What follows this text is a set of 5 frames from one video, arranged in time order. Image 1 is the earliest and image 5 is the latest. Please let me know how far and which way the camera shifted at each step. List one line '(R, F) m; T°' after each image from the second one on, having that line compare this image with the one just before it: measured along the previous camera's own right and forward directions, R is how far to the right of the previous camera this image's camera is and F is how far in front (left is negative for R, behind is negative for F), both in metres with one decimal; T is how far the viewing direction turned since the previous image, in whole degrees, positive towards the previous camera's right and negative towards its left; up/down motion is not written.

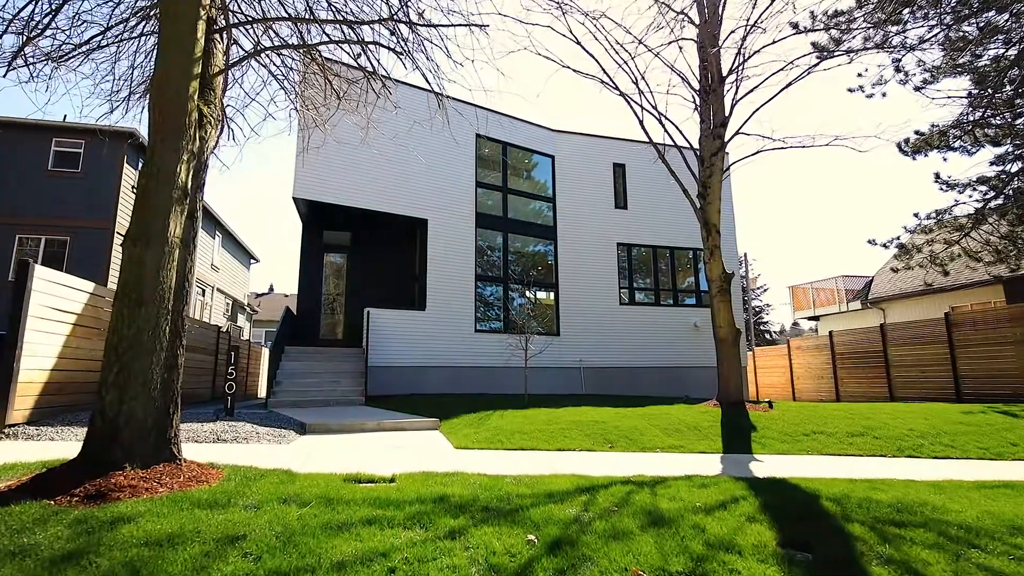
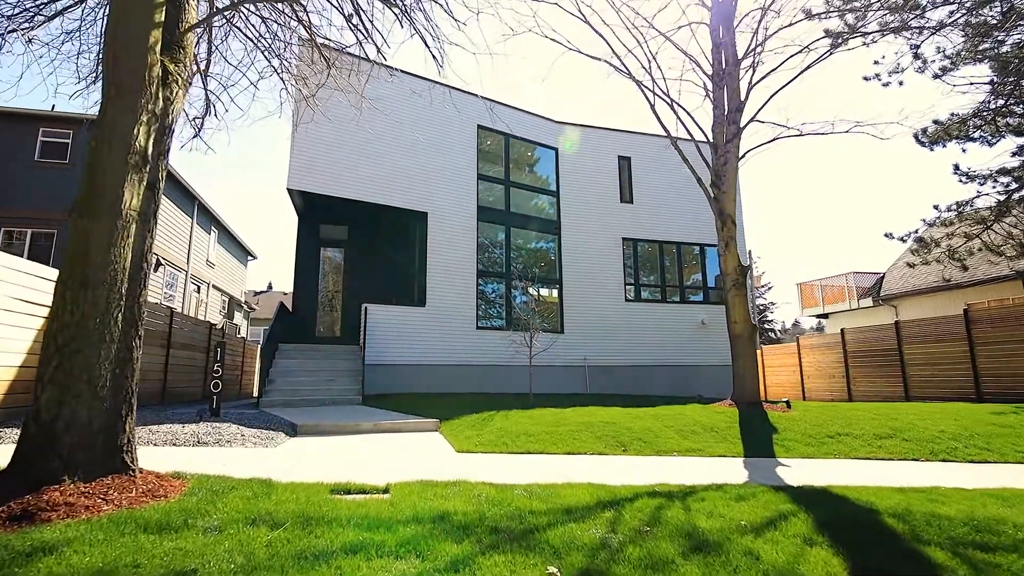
(-0.1, +0.5) m; 0°
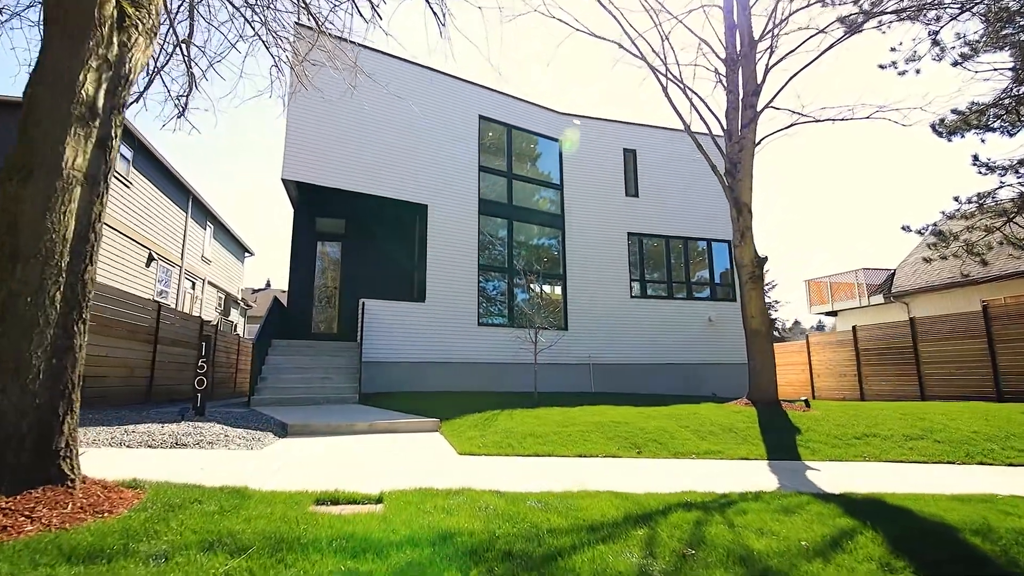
(-0.1, +0.4) m; 0°
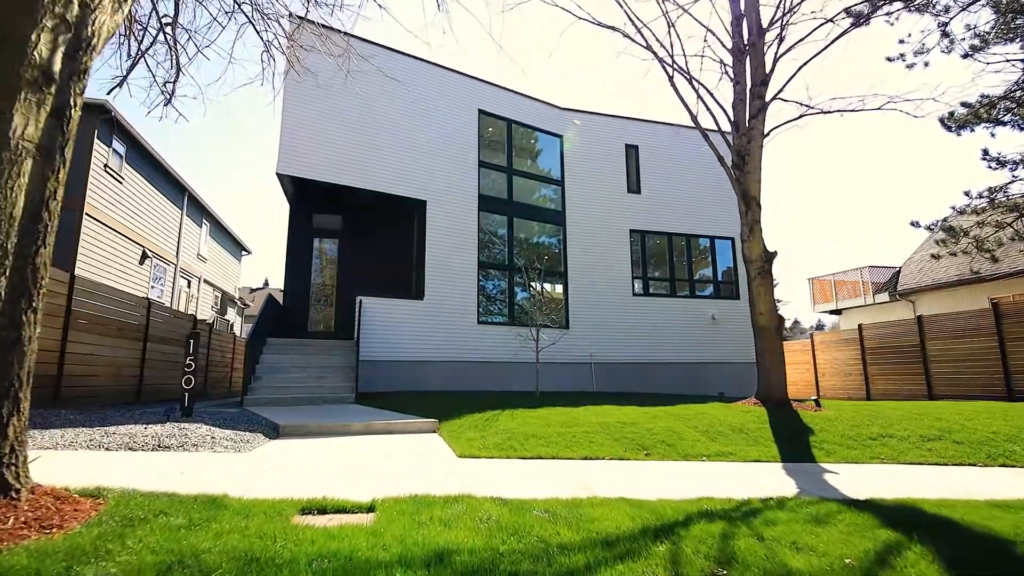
(0.0, +0.3) m; 0°
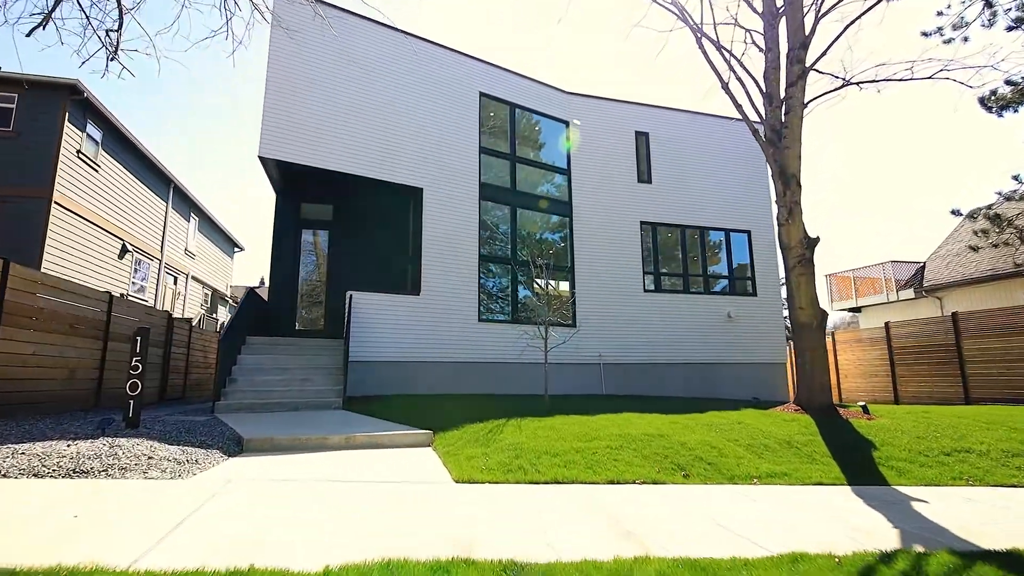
(-0.1, +1.0) m; 0°
